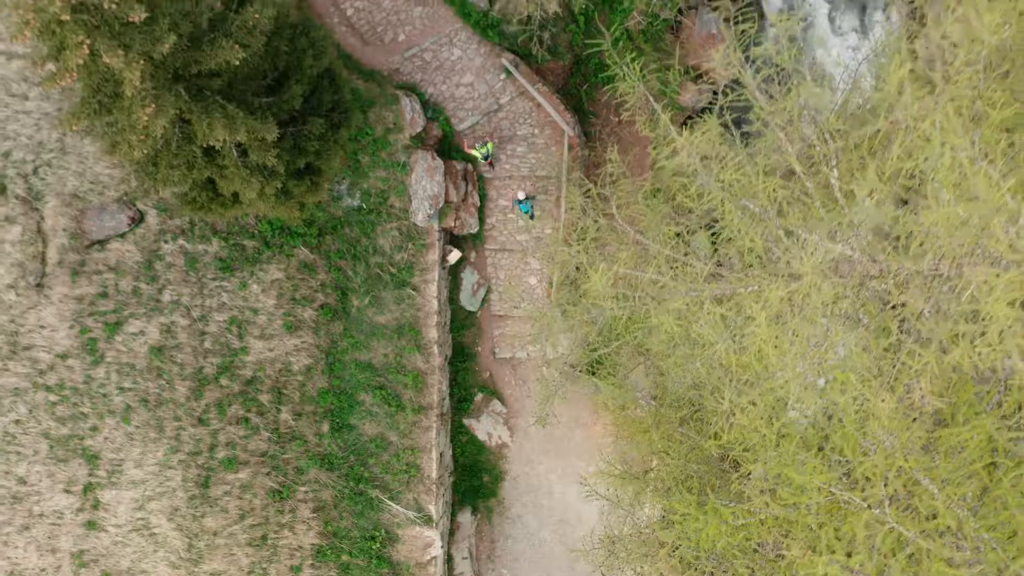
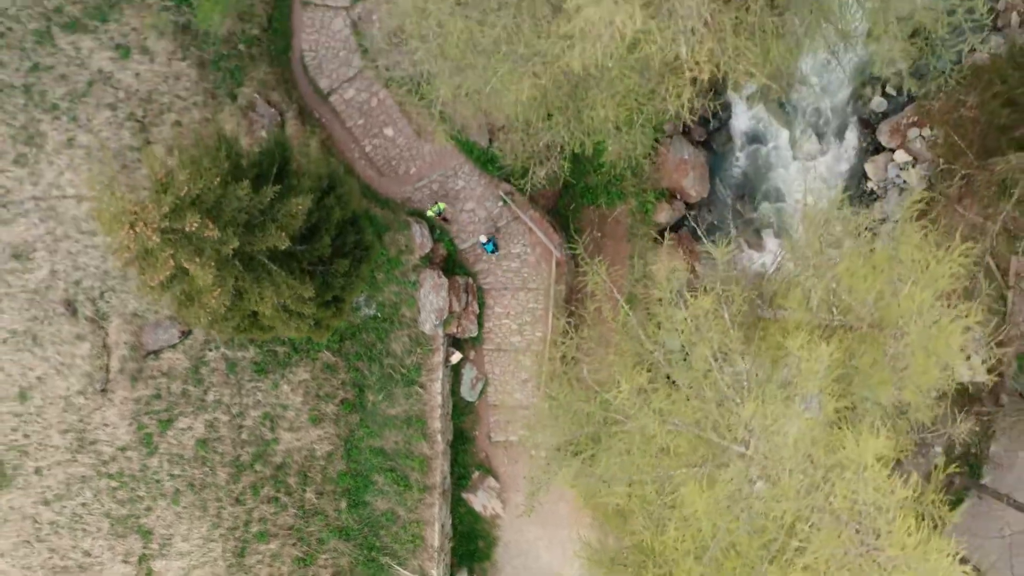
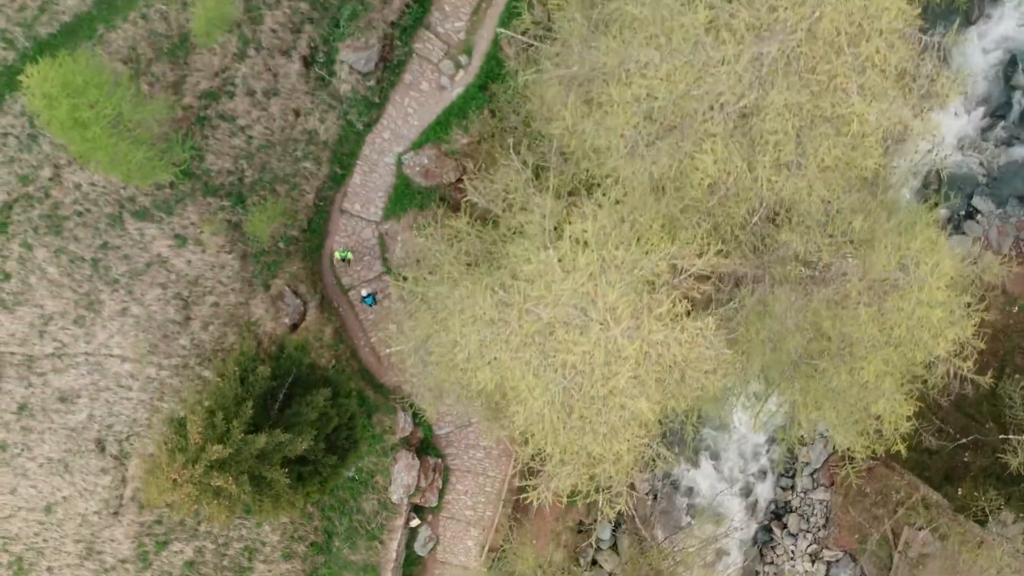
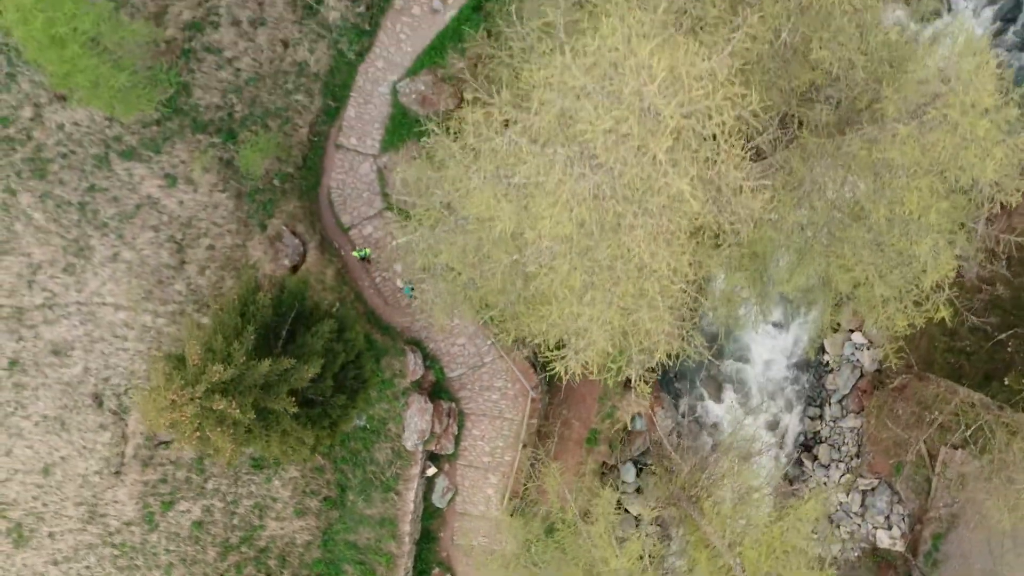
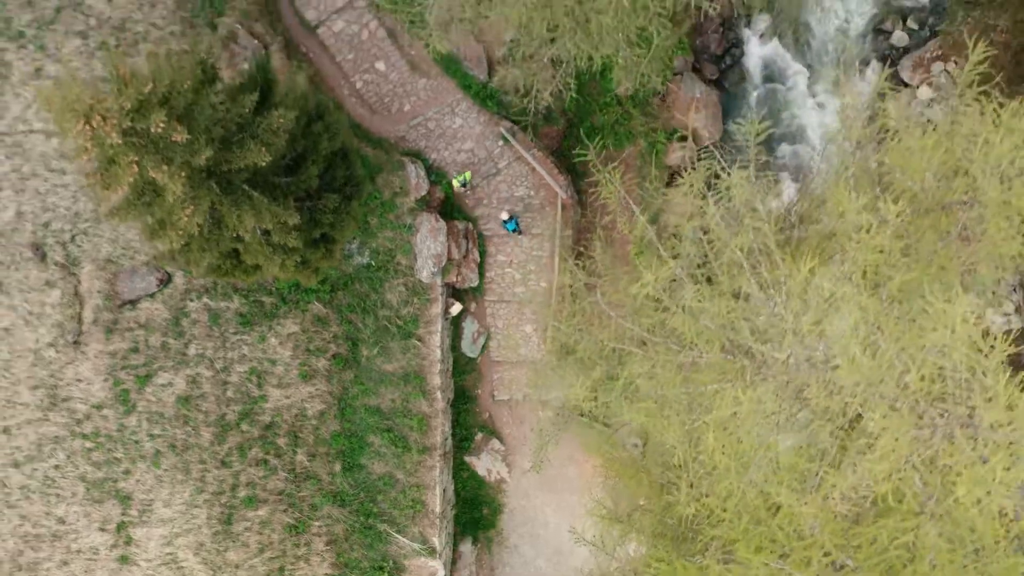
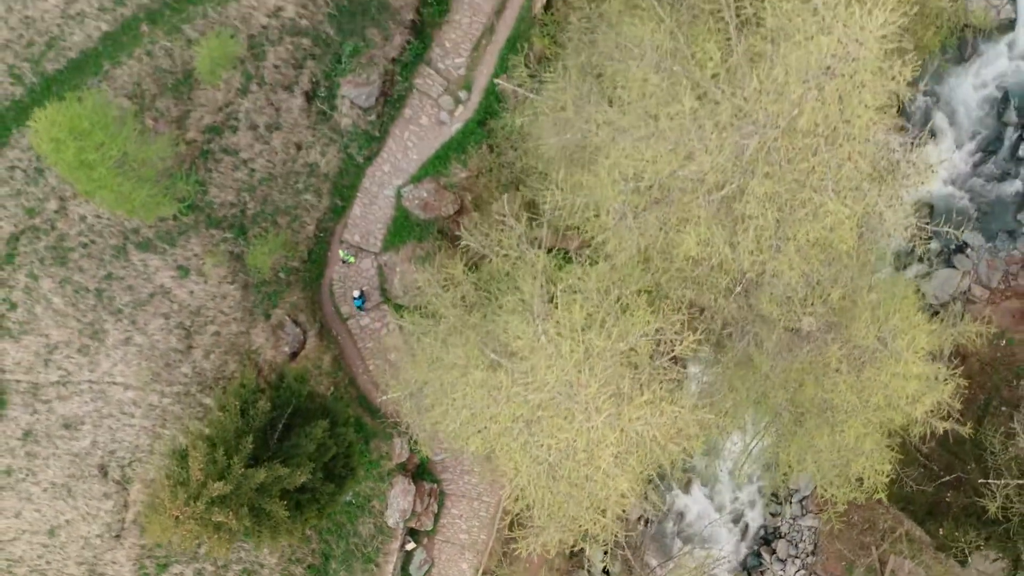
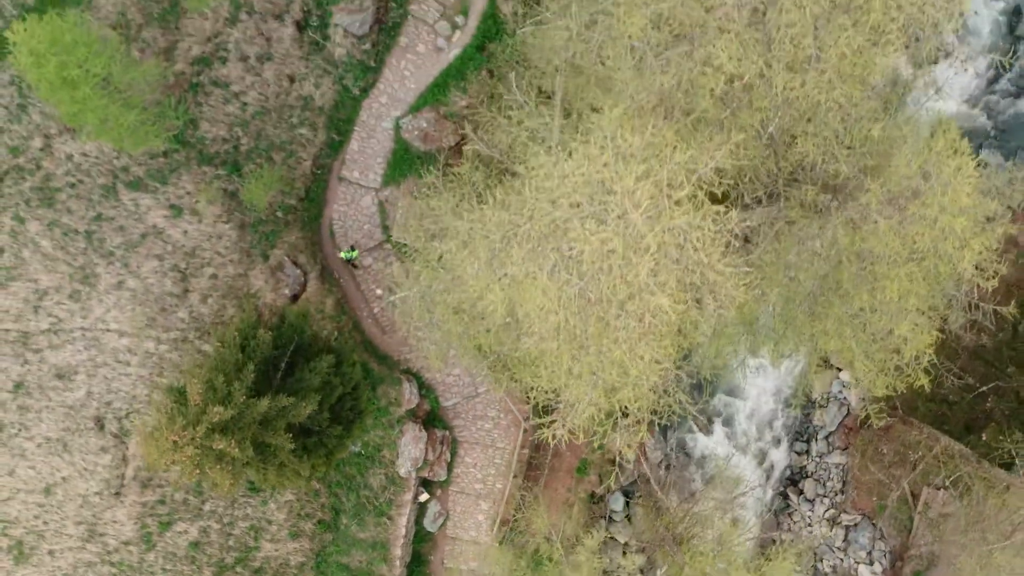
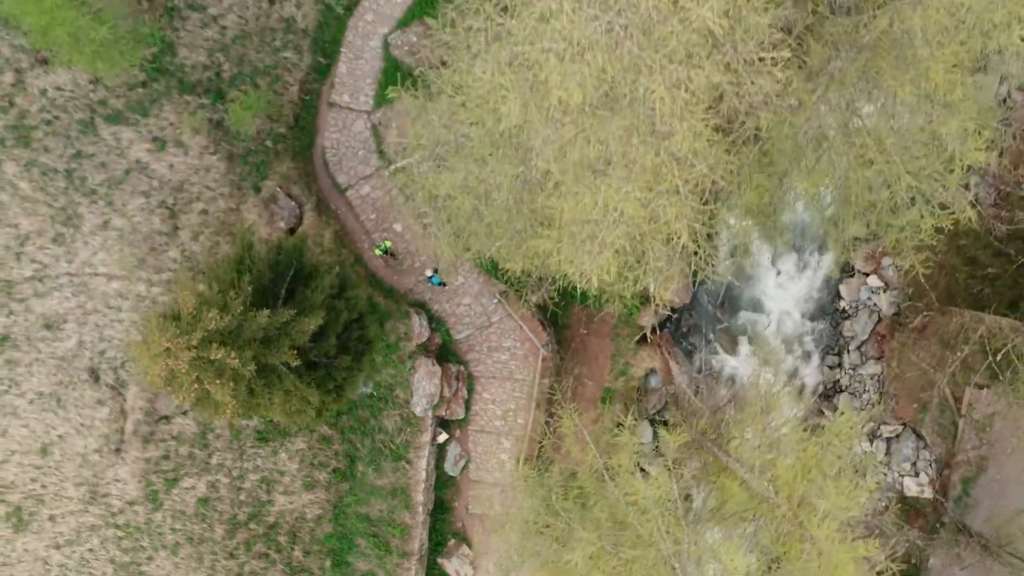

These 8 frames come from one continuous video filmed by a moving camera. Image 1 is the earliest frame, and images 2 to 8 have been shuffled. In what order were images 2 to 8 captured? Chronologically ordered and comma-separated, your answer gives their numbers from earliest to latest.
5, 2, 8, 4, 7, 3, 6
